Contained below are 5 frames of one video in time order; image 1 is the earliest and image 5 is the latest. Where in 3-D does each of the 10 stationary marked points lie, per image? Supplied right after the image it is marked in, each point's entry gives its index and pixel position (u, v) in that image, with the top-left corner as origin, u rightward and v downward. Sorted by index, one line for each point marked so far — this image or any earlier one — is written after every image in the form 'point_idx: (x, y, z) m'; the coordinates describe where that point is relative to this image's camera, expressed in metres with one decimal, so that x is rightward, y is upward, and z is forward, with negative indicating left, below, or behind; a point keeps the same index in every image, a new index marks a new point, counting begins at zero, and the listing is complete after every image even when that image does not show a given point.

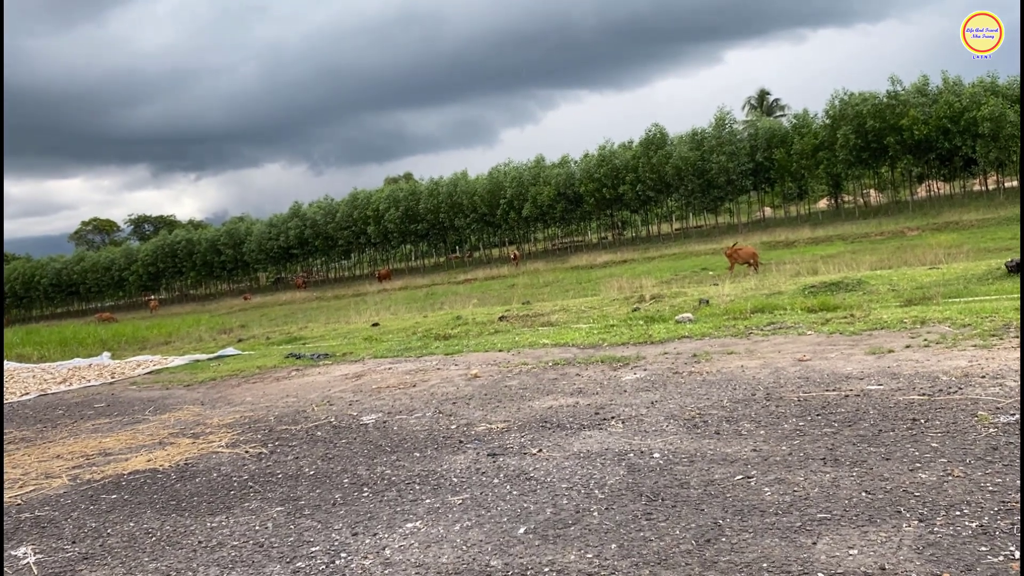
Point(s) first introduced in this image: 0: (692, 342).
0: (+2.4, -0.7, +11.5) m
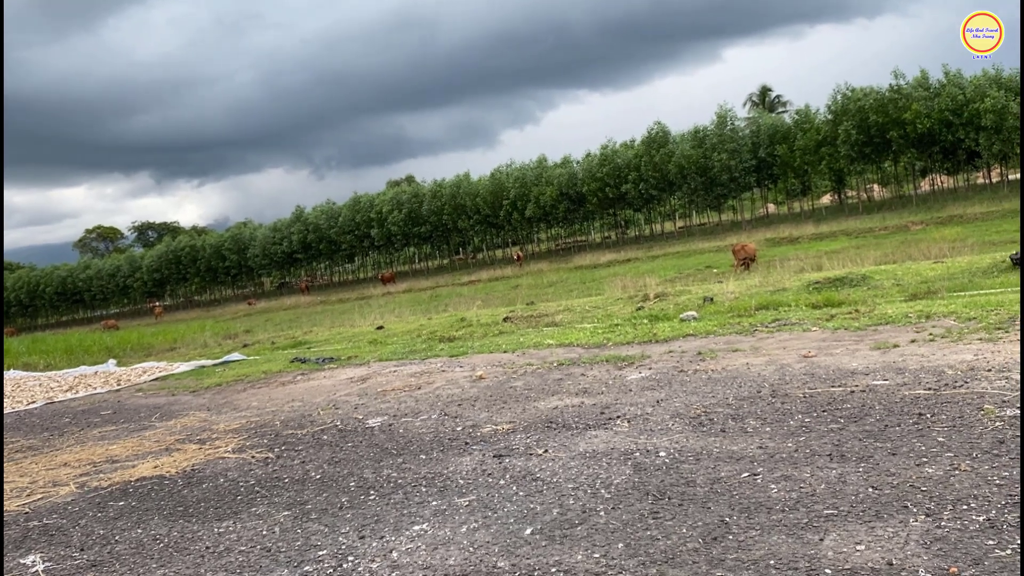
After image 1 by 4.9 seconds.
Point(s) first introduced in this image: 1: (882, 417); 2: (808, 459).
0: (+2.5, -0.7, +11.5) m
1: (+2.6, -0.9, +6.0) m
2: (+1.8, -1.0, +5.2) m
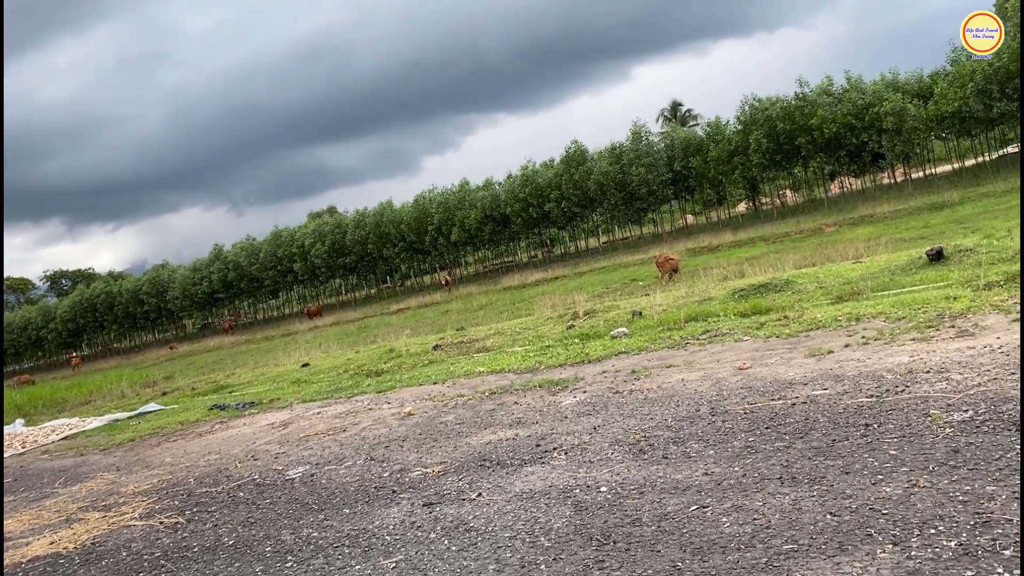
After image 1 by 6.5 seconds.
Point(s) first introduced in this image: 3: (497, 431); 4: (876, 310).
0: (+1.5, -0.9, +11.2) m
1: (+2.1, -0.9, +5.7) m
2: (+1.4, -1.1, +4.9) m
3: (-0.1, -1.4, +8.1) m
4: (+4.4, -0.3, +10.4) m
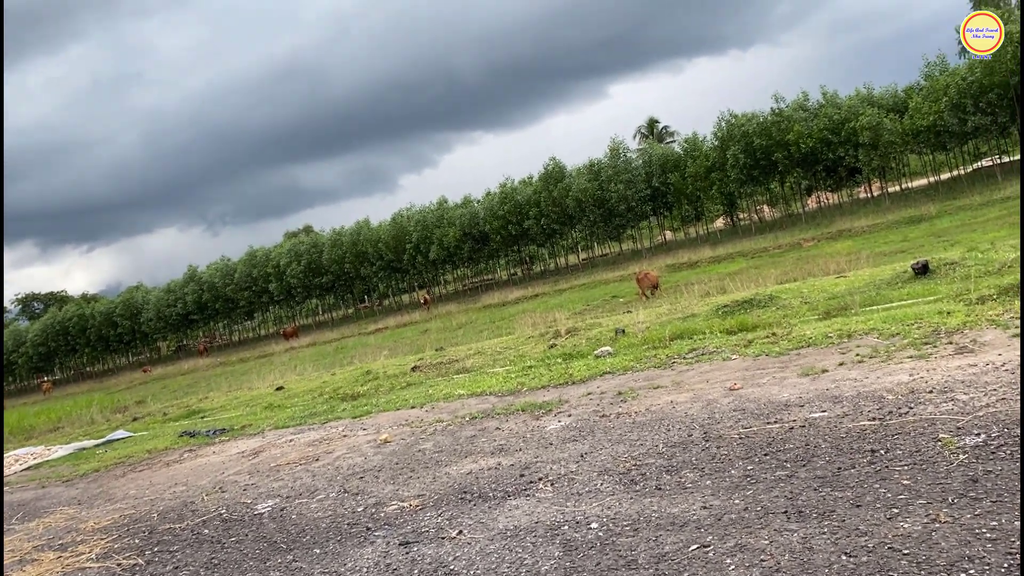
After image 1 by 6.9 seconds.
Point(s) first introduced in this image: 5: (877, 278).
0: (+1.3, -1.1, +10.9) m
1: (+2.0, -1.1, +5.3) m
2: (+1.3, -1.2, +4.5) m
3: (-0.3, -1.5, +7.7) m
4: (+4.2, -0.4, +10.1) m
5: (+7.3, +0.2, +17.2) m
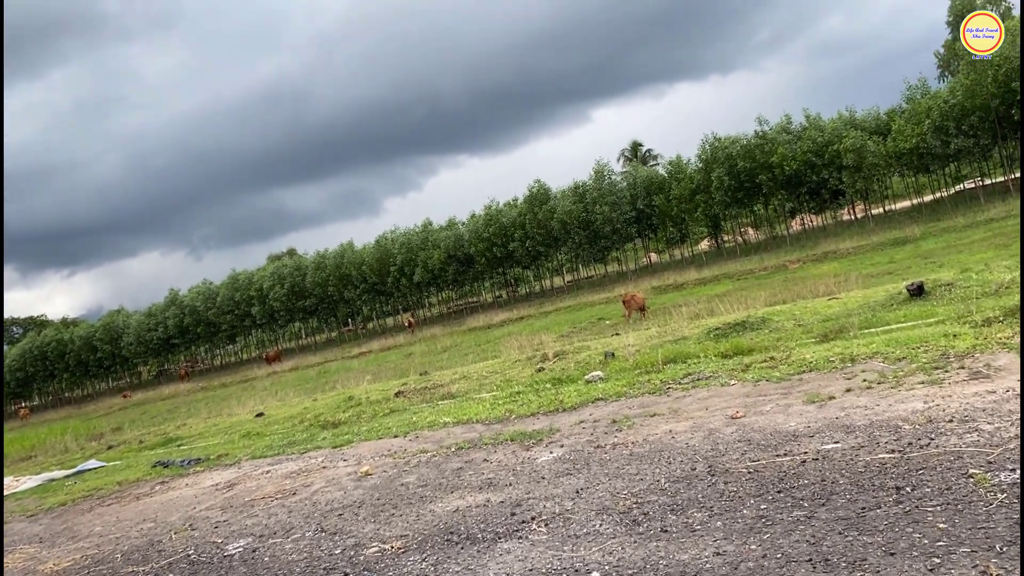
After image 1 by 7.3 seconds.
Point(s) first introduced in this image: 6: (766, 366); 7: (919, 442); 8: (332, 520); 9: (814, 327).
0: (+1.1, -1.4, +10.4) m
1: (+1.9, -1.2, +4.9) m
2: (+1.3, -1.3, +4.1) m
3: (-0.4, -1.7, +7.2) m
4: (+4.0, -0.7, +9.7) m
5: (+7.0, -0.2, +16.9) m
6: (+3.1, -0.9, +10.5) m
7: (+2.7, -1.0, +5.7) m
8: (-1.5, -2.0, +7.4) m
9: (+5.0, -0.6, +14.2) m
